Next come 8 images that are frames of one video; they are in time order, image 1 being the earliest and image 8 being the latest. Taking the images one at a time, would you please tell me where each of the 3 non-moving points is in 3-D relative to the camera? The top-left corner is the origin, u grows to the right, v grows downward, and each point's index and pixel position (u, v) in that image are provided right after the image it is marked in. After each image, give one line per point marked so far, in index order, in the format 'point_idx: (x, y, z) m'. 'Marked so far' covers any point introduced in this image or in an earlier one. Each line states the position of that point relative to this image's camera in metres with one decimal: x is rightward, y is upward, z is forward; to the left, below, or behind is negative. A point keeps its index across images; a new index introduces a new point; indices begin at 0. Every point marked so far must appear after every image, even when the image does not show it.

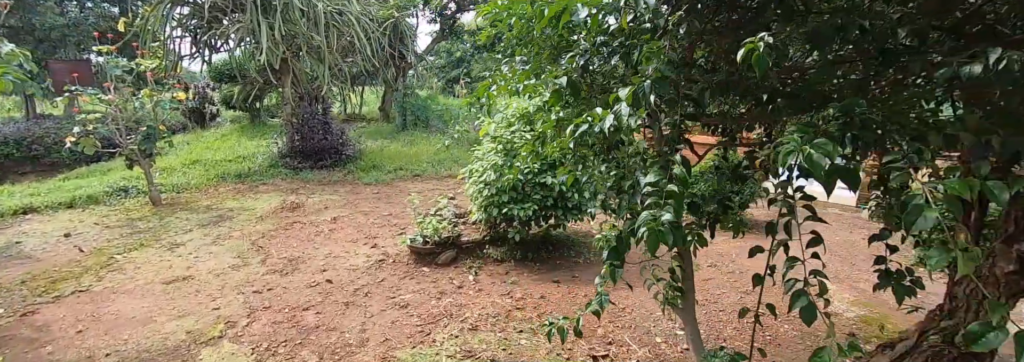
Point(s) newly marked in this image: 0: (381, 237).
0: (-1.2, -0.5, +4.4) m
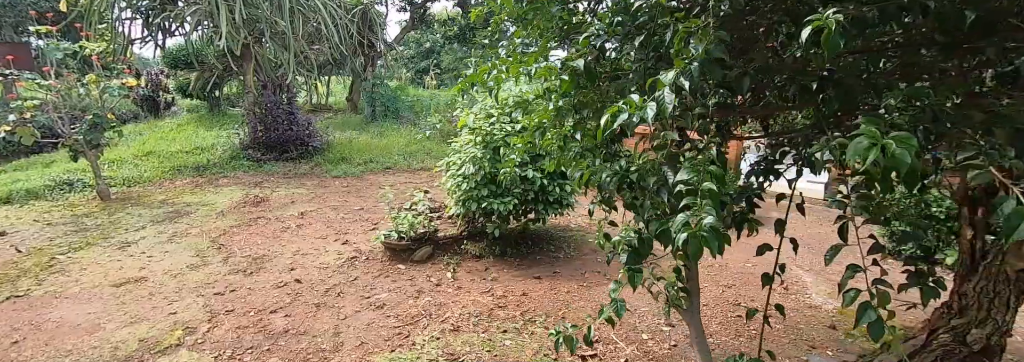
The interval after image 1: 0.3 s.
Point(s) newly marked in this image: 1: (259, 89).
0: (-1.4, -0.5, +4.2) m
1: (-3.9, +1.4, +7.3) m
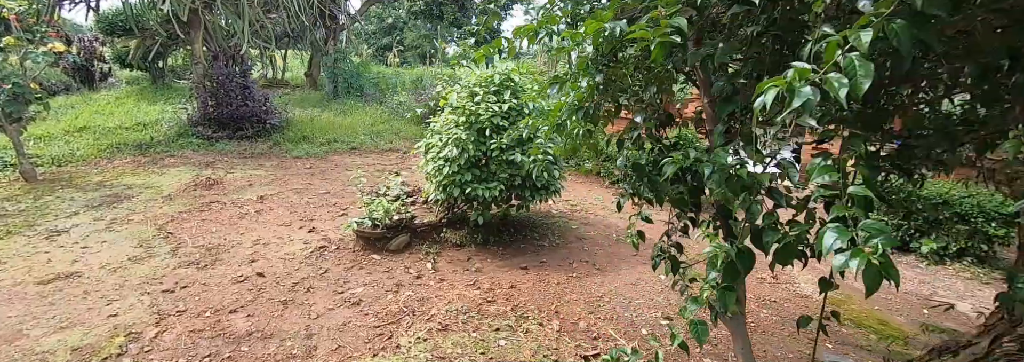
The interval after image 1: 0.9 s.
0: (-1.6, -0.3, +3.9) m
1: (-4.3, +1.7, +6.6) m
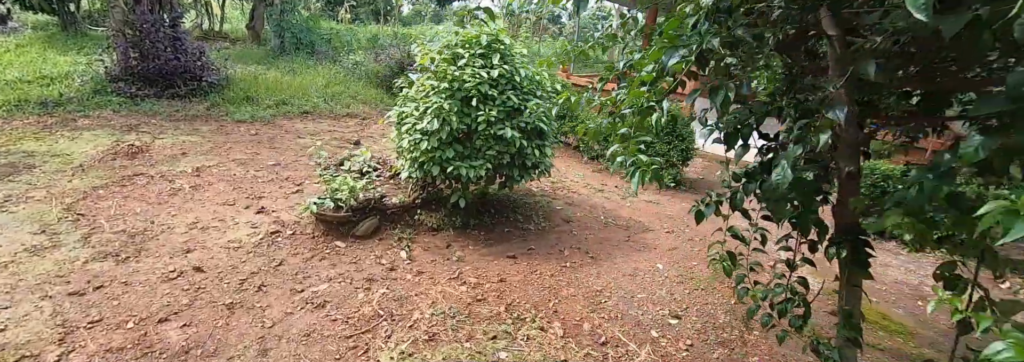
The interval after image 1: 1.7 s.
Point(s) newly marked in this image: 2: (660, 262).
0: (-1.7, -0.1, +3.3) m
1: (-4.7, +2.1, +5.7) m
2: (+1.0, -0.5, +3.1) m
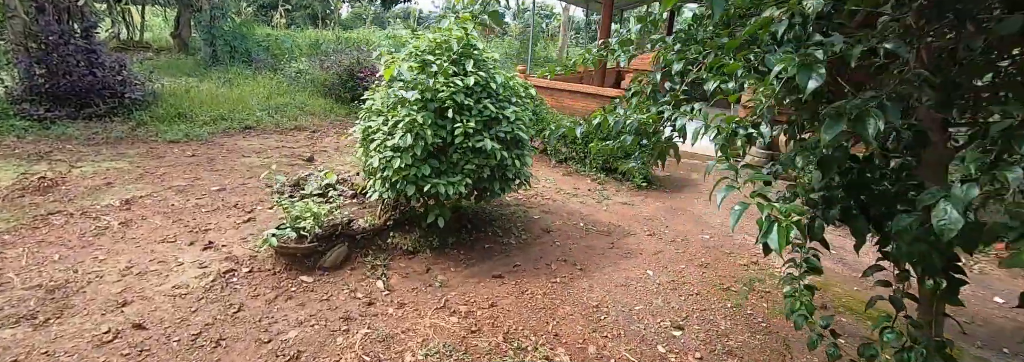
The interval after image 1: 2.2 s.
0: (-1.9, -0.3, +3.0) m
1: (-5.1, +1.8, +5.0) m
2: (+0.9, -0.6, +3.0) m
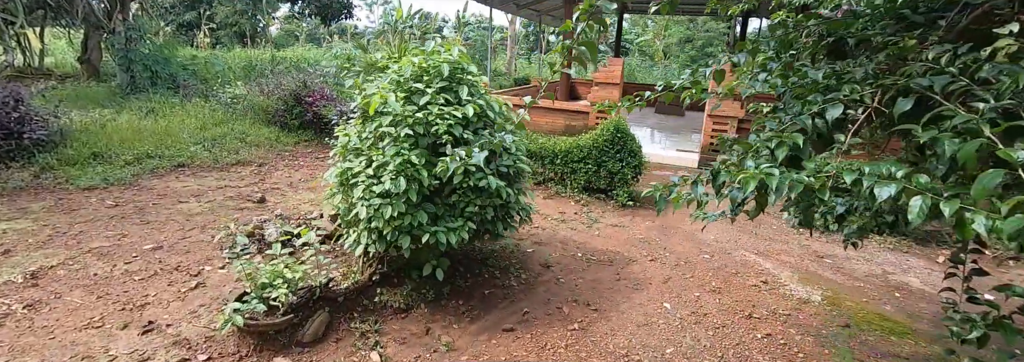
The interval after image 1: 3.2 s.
0: (-1.8, -0.6, +2.4) m
1: (-5.5, +1.2, +4.1) m
2: (+0.9, -0.7, +2.8) m
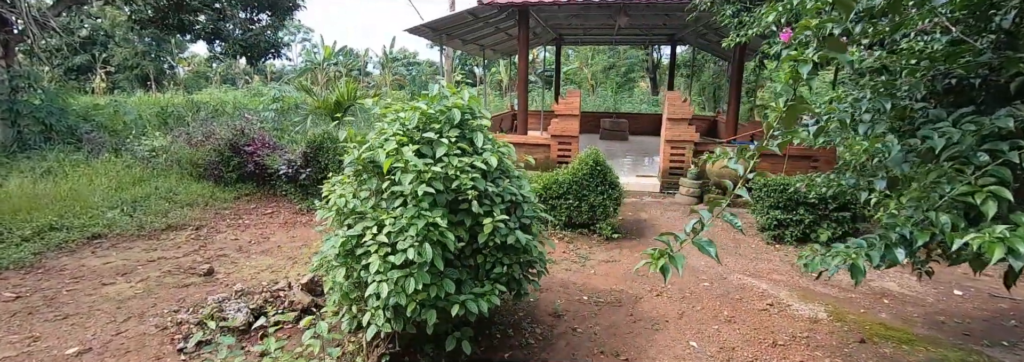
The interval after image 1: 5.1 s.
0: (-1.7, -1.0, +1.9) m
1: (-5.6, +0.4, +3.1) m
2: (+1.0, -0.9, +2.6) m
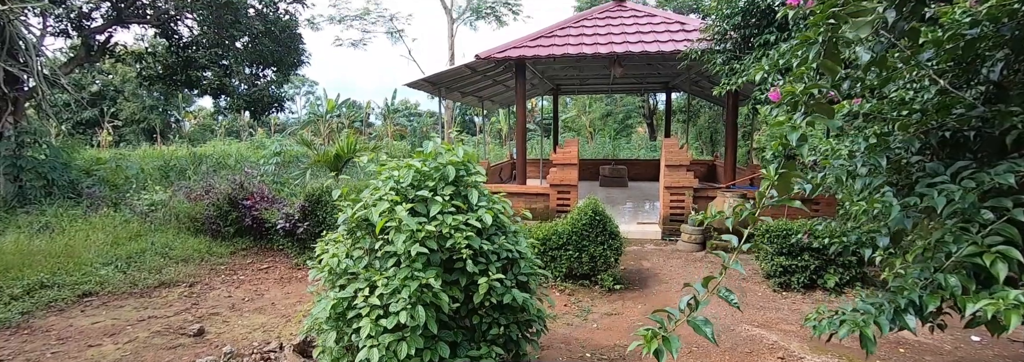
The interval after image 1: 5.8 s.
0: (-1.7, -1.2, +1.8) m
1: (-5.6, 0.0, +3.1) m
2: (+1.0, -1.2, +2.5) m
